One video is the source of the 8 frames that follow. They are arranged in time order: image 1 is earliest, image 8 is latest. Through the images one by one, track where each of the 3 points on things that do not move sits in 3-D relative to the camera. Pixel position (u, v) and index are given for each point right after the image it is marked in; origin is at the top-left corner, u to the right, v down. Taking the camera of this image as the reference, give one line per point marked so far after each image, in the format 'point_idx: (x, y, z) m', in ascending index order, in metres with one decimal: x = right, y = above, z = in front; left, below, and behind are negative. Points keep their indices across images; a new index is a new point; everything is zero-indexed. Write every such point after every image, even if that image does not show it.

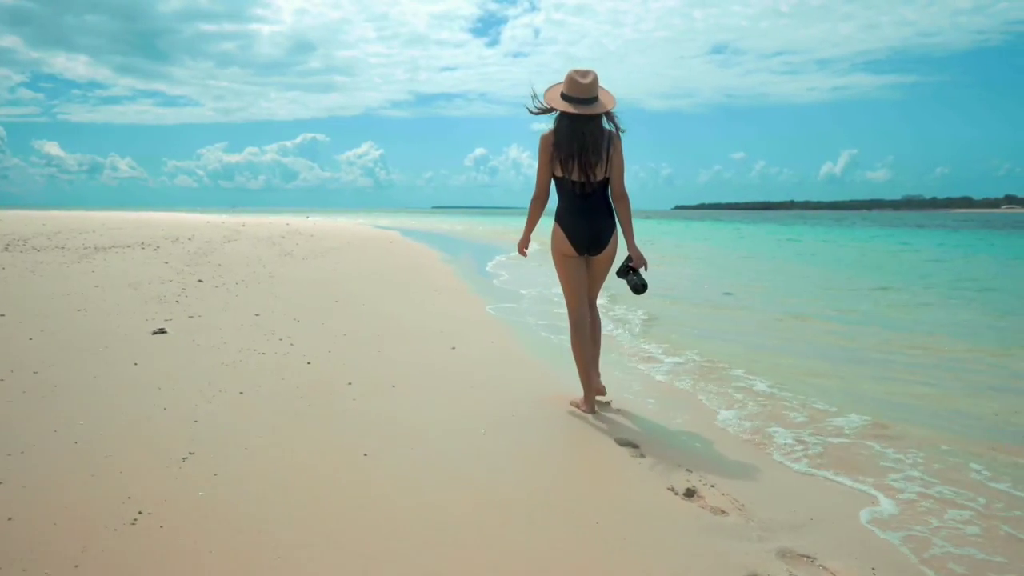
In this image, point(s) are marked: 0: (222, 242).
0: (-6.7, +1.1, +14.4) m
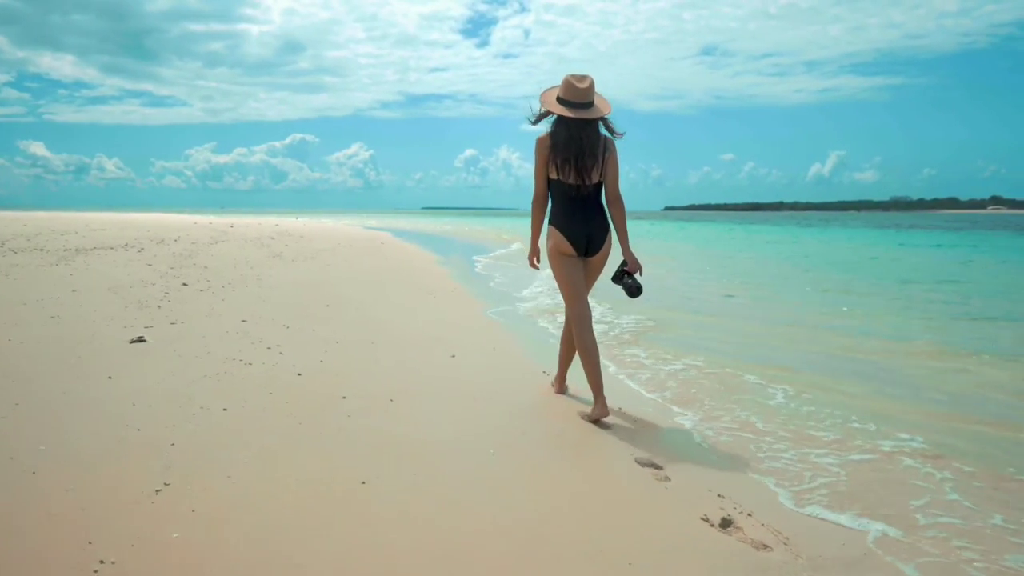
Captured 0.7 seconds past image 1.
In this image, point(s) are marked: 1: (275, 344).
0: (-6.9, +1.0, +14.1) m
1: (-1.8, -0.5, +4.6) m
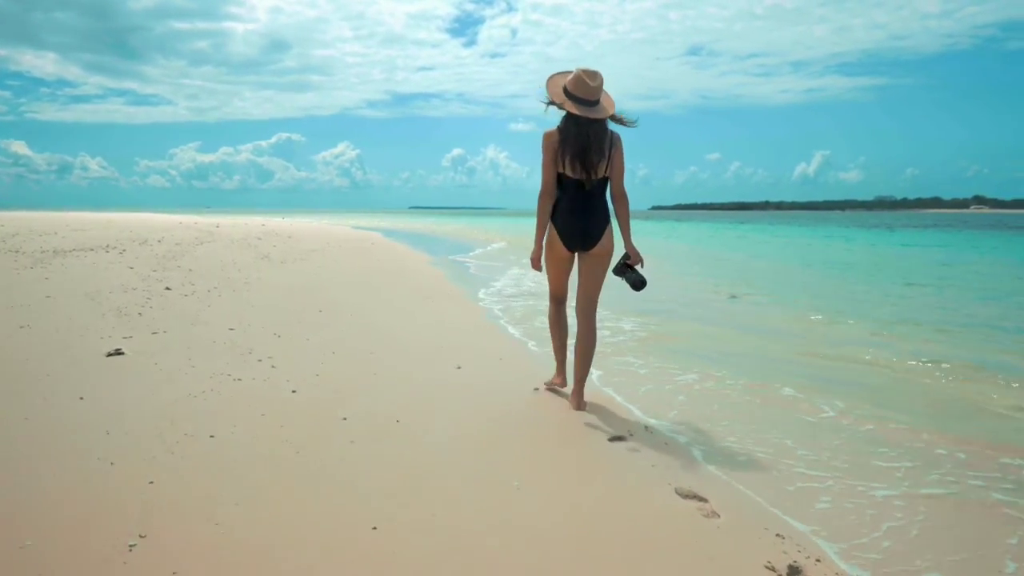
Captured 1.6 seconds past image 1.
0: (-7.0, +1.0, +13.6) m
1: (-1.7, -0.5, +4.3) m
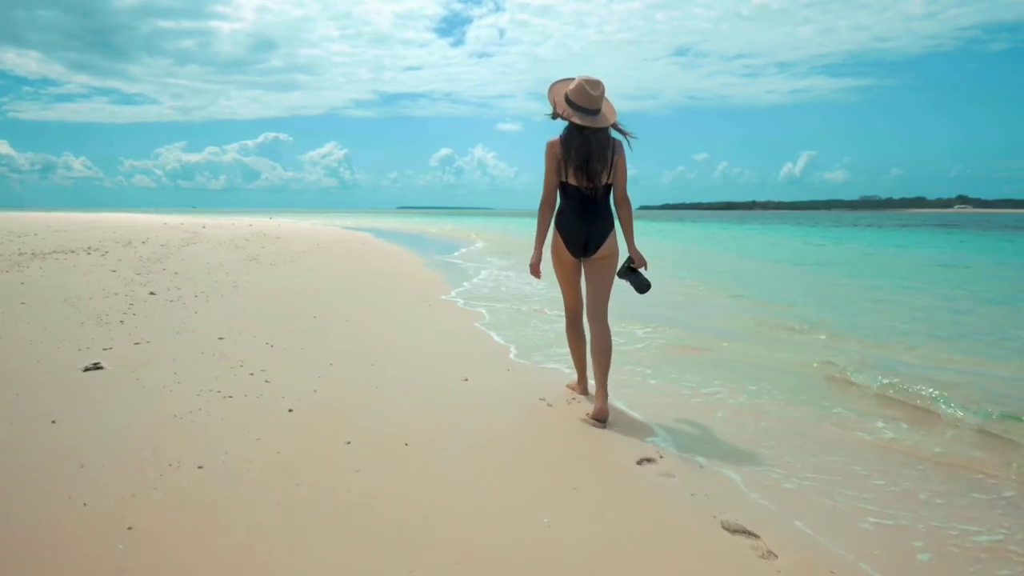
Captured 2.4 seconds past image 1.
0: (-7.1, +0.9, +13.2) m
1: (-1.6, -0.5, +4.0) m
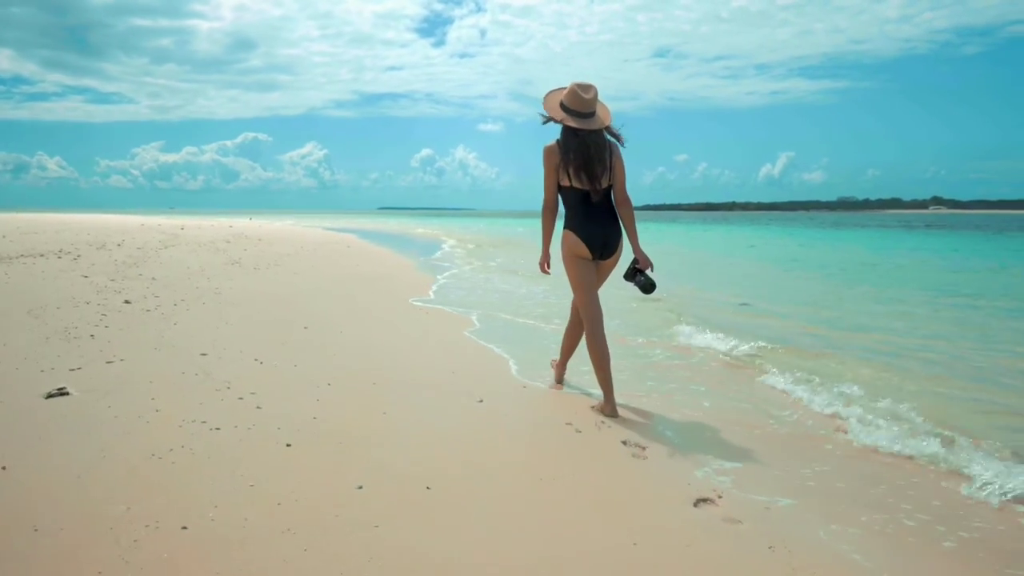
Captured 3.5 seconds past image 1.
0: (-7.2, +0.8, +12.7) m
1: (-1.5, -0.6, +3.6) m
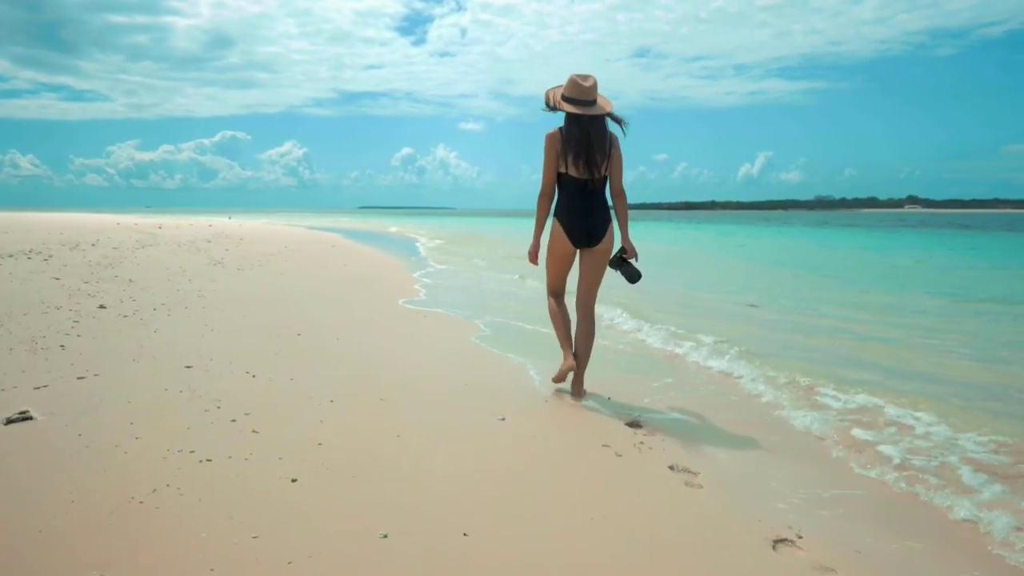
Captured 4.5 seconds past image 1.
0: (-7.3, +0.8, +12.1) m
1: (-1.4, -0.6, +3.2) m
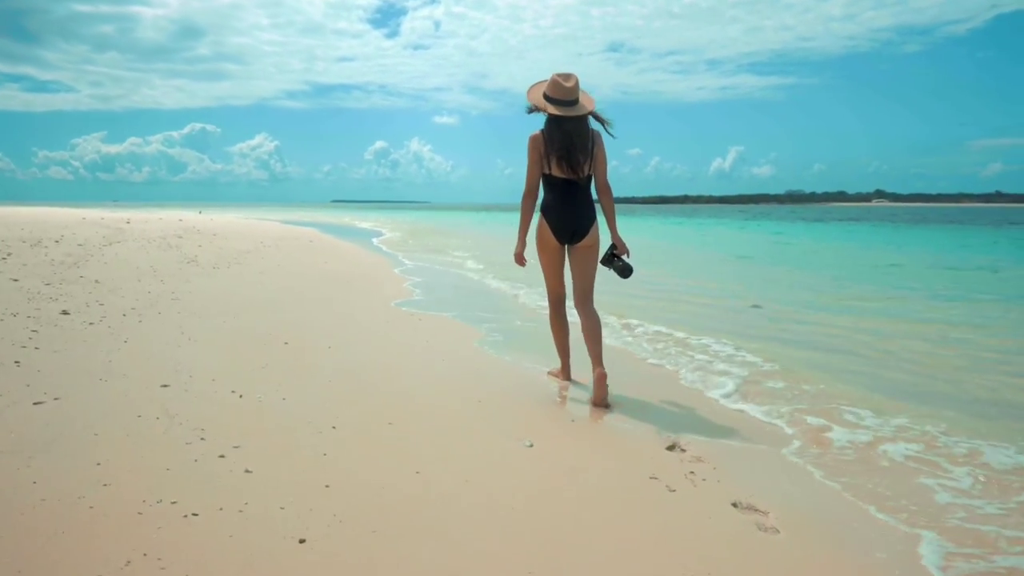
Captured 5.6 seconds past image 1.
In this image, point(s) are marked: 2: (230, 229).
0: (-7.5, +0.8, +11.4) m
1: (-1.3, -0.7, +2.7) m
2: (-9.0, +1.9, +19.8) m
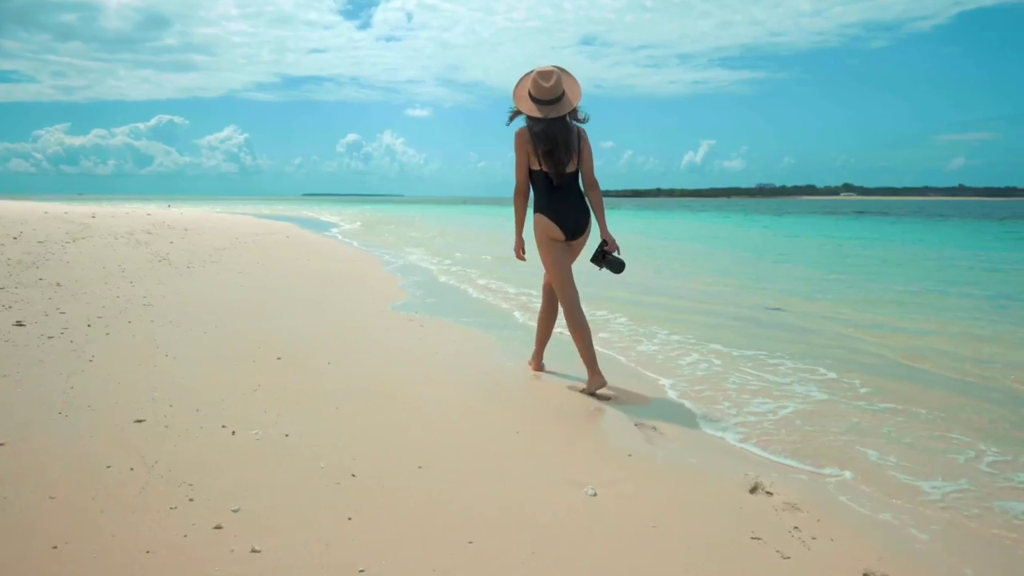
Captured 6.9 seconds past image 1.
0: (-7.6, +0.8, +10.6) m
1: (-1.0, -0.8, +2.2) m
2: (-9.5, +2.0, +18.9) m
